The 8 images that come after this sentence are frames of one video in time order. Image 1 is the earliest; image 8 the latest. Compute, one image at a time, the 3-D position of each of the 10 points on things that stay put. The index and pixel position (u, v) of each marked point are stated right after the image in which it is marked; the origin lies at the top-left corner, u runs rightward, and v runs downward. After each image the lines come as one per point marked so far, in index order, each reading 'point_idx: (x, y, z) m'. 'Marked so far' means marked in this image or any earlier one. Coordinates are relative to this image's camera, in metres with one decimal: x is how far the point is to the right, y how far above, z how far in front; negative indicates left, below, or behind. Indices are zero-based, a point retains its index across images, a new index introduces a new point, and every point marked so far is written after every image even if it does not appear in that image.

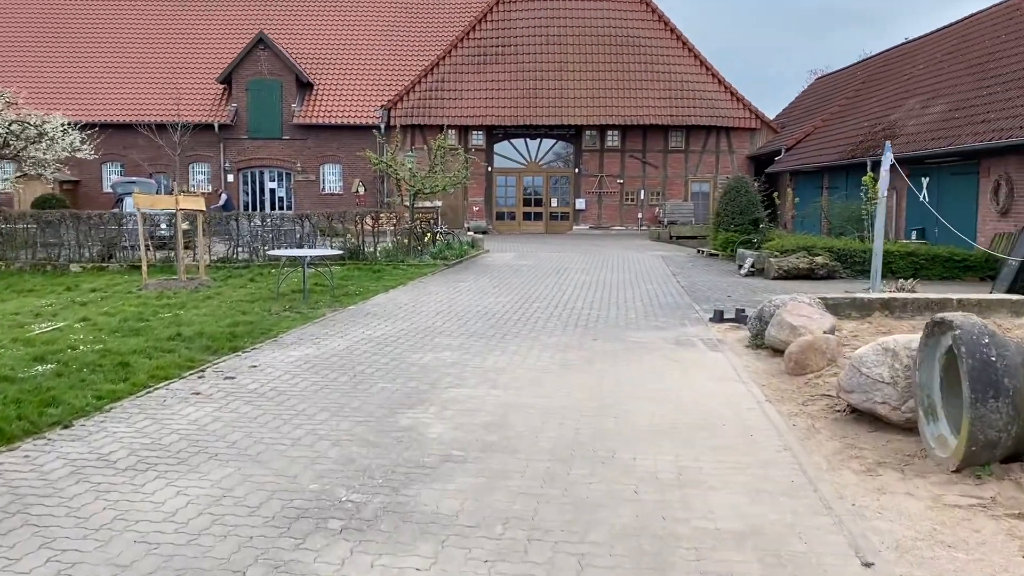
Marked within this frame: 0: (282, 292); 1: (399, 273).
0: (-3.5, -0.1, +13.2) m
1: (-2.1, +0.3, +16.2) m
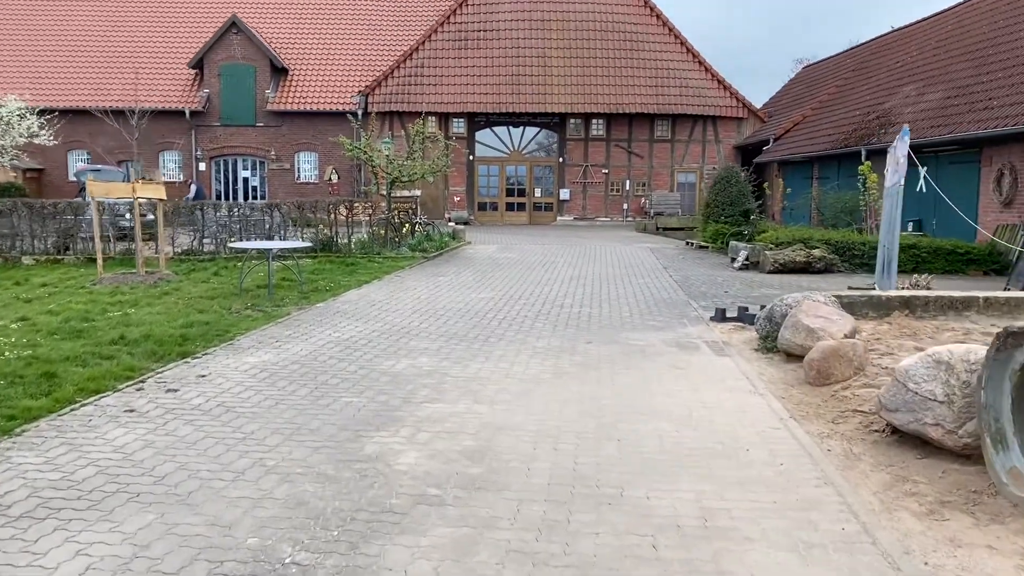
0: (-3.7, 0.0, +12.2) m
1: (-2.4, +0.4, +15.2) m
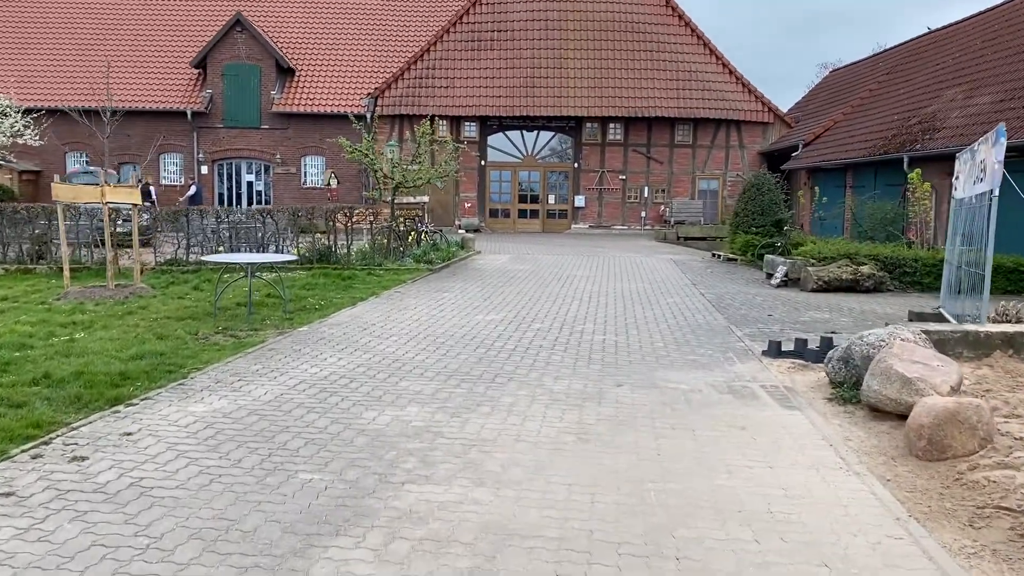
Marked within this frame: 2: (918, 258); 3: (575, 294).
0: (-3.6, -0.2, +10.7) m
1: (-2.2, +0.1, +13.7) m
2: (+6.7, +0.5, +14.6) m
3: (+0.9, -0.1, +13.1) m
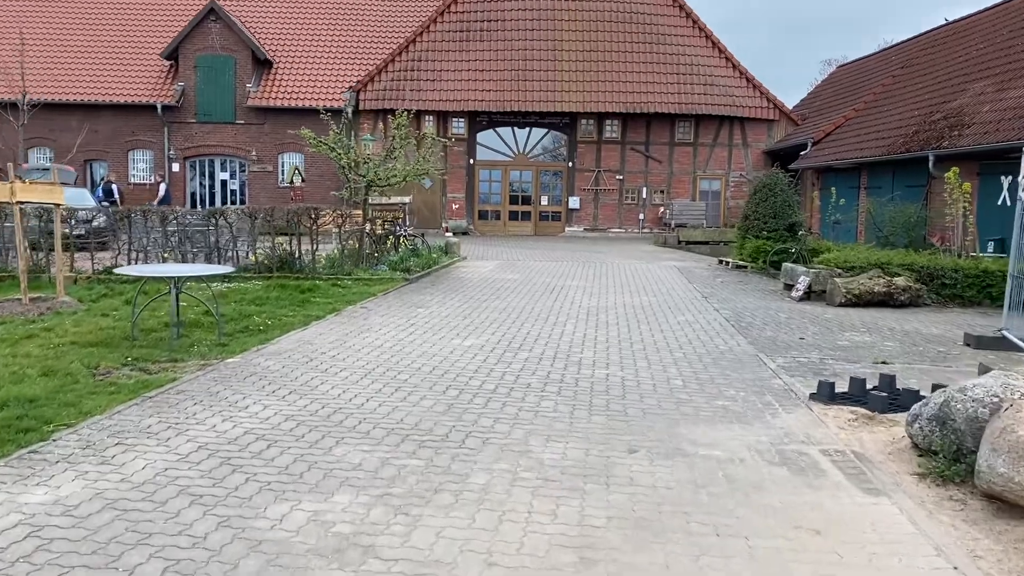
0: (-3.7, -0.4, +8.9) m
1: (-2.4, -0.1, +11.9) m
2: (+6.5, +0.3, +12.9) m
3: (+0.7, -0.3, +11.4) m
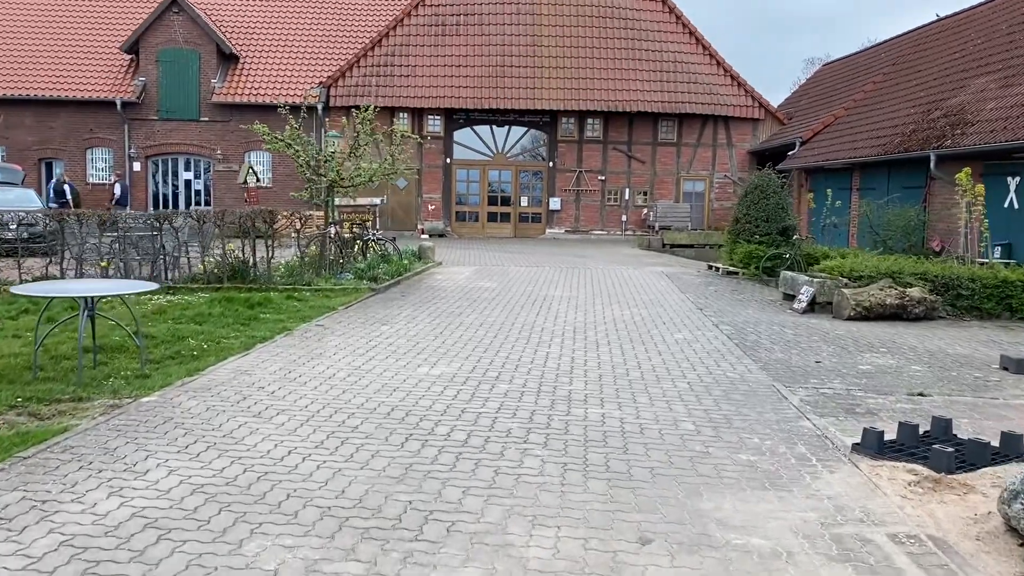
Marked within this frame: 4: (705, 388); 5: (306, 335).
0: (-4.0, -0.6, +7.6) m
1: (-2.6, -0.2, +10.6) m
2: (+6.2, +0.1, +11.8) m
3: (+0.5, -0.4, +10.1) m
4: (+1.5, -0.8, +7.0) m
5: (-2.1, -0.5, +9.0) m
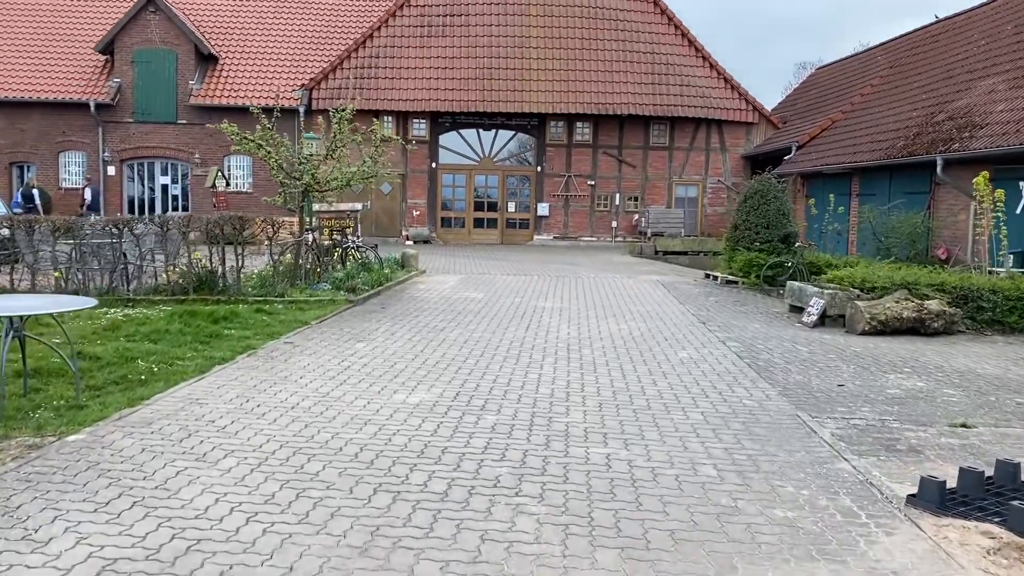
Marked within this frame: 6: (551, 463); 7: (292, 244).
0: (-4.0, -0.7, +6.7) m
1: (-2.8, -0.4, +9.7) m
2: (+6.1, 0.0, +11.1) m
3: (+0.4, -0.6, +9.3) m
4: (+1.4, -0.9, +6.1) m
5: (-2.2, -0.6, +8.1) m
6: (+0.2, -1.0, +5.0) m
7: (-3.2, +0.6, +12.7) m
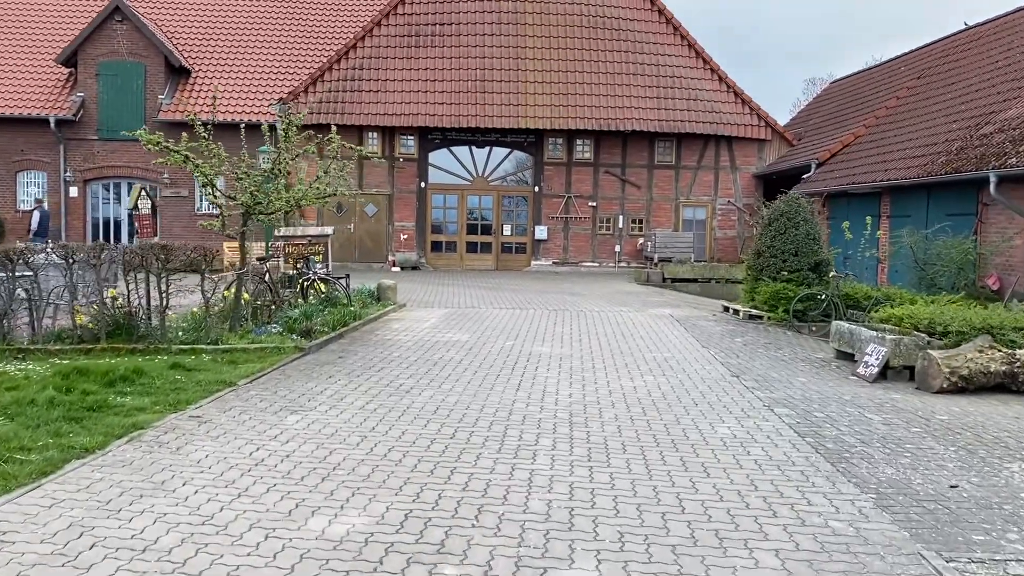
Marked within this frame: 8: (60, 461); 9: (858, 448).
0: (-4.2, -1.1, +4.5) m
1: (-2.9, -0.8, +7.5) m
2: (+6.0, -0.5, +8.9) m
3: (+0.2, -1.0, +7.1) m
4: (+1.3, -1.3, +3.9) m
5: (-2.3, -1.0, +5.9) m
6: (+0.1, -1.3, +2.8) m
7: (-3.3, +0.1, +10.5) m
8: (-2.7, -1.0, +5.3) m
9: (+2.4, -1.1, +6.2) m
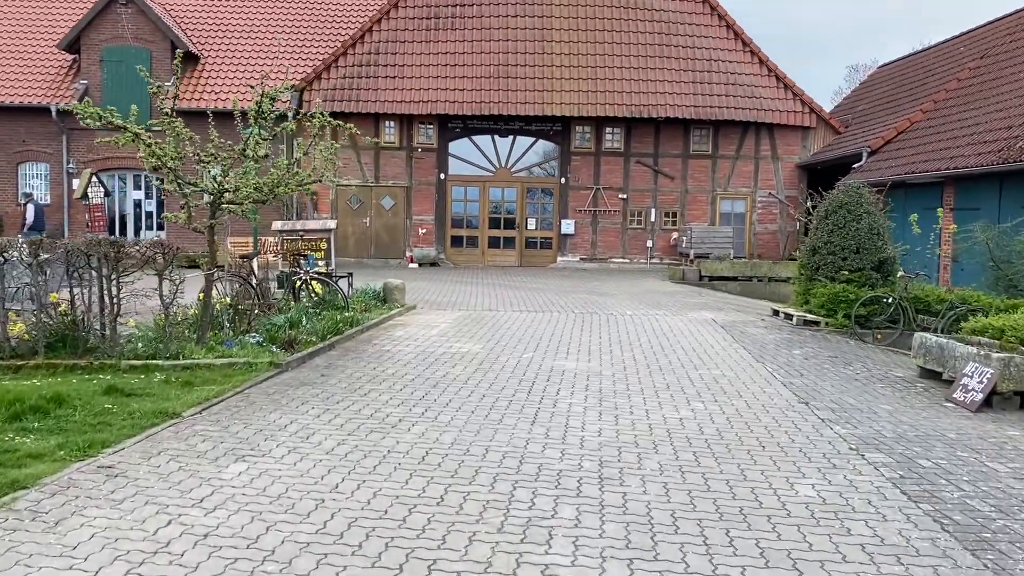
0: (-4.2, -1.1, +3.0) m
1: (-2.8, -0.9, +6.0) m
2: (+6.1, -0.5, +7.1) m
3: (+0.3, -1.1, +5.4) m
4: (+1.3, -1.3, +2.3) m
5: (-2.3, -1.1, +4.4) m
6: (0.0, -1.4, +1.2) m
7: (-3.1, +0.1, +9.0) m
8: (-2.7, -1.1, +3.8) m
9: (+2.5, -1.2, +4.5) m
